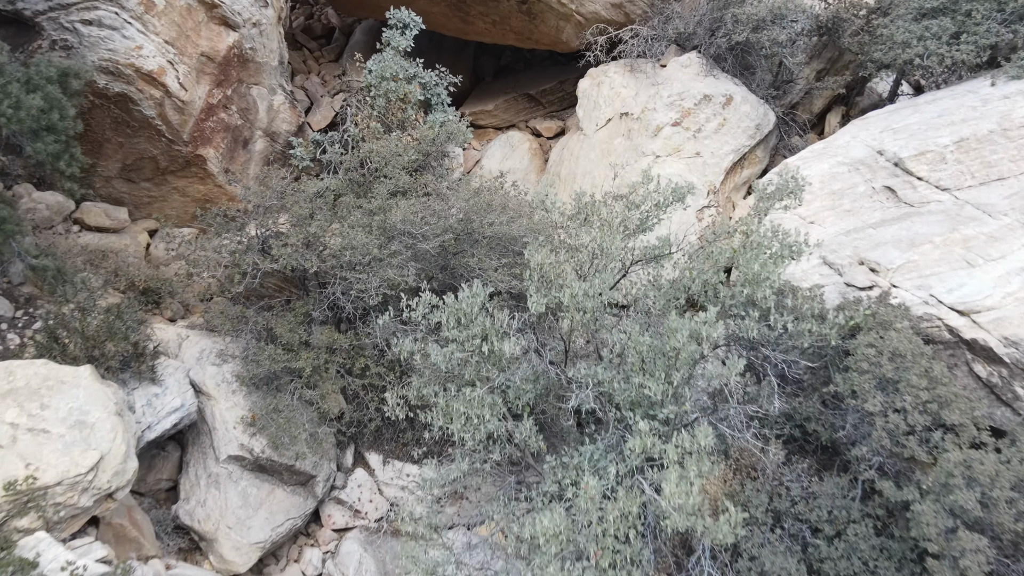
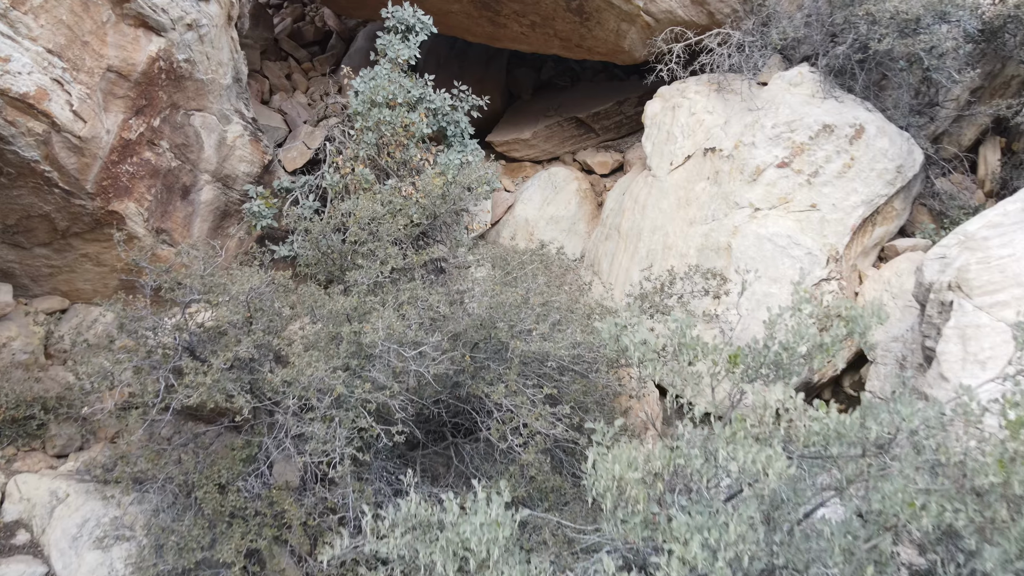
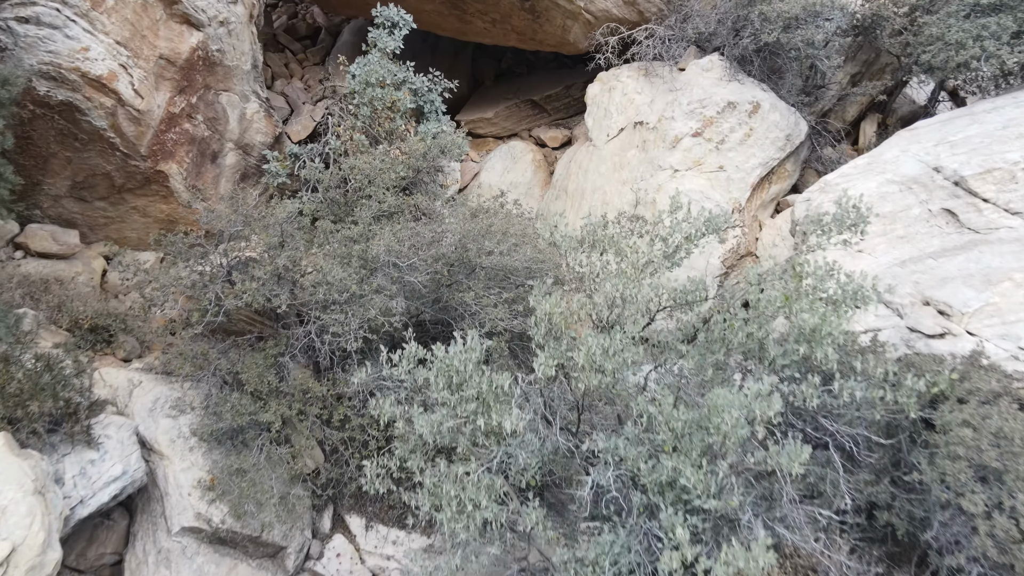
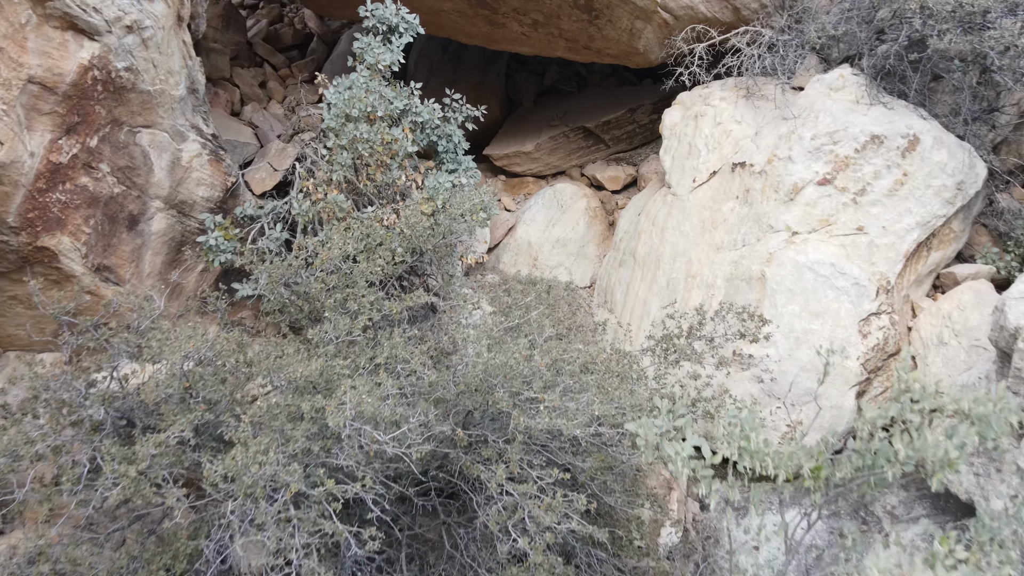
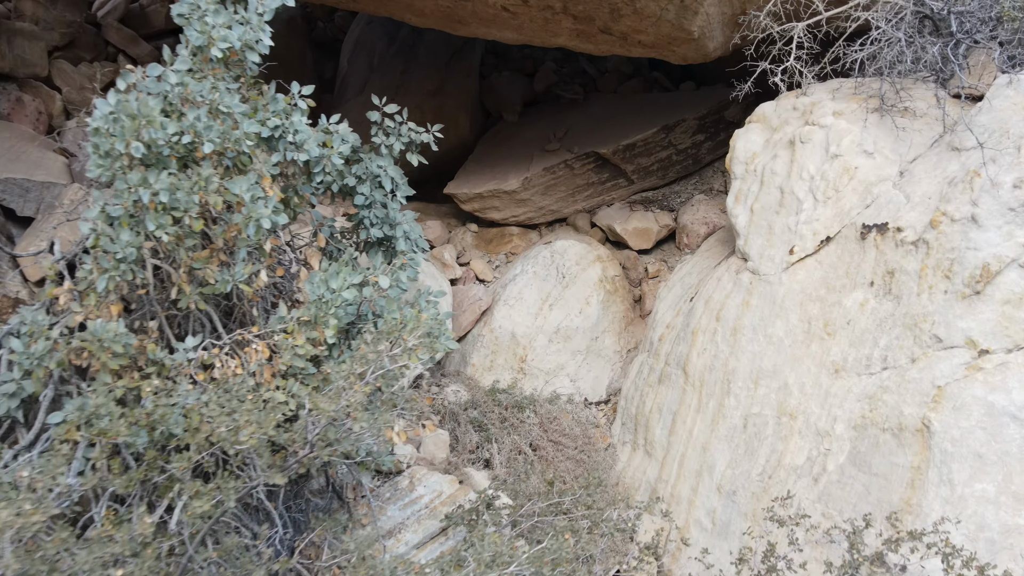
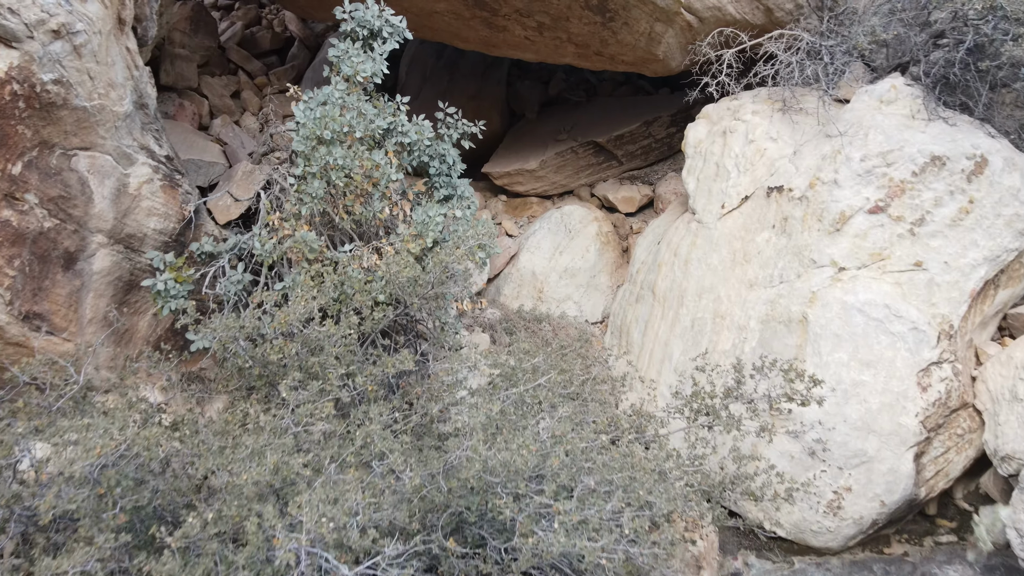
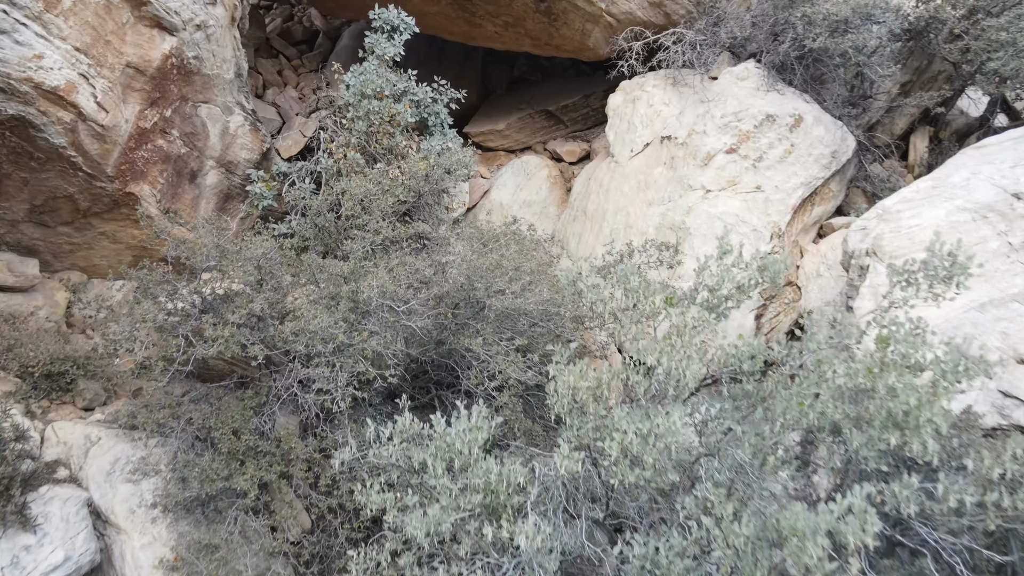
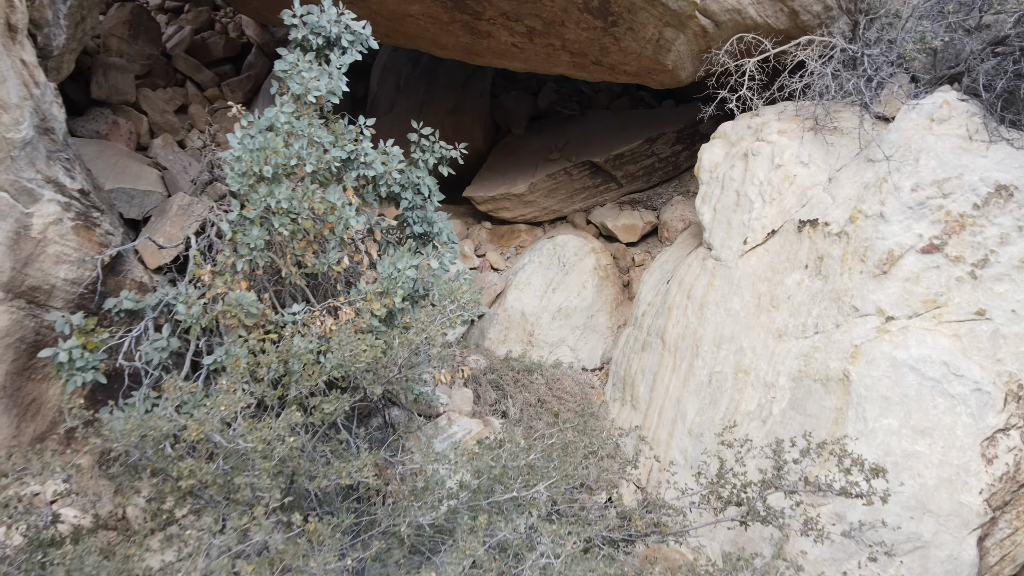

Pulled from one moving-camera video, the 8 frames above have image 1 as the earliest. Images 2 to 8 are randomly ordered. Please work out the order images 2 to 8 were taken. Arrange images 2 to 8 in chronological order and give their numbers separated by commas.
3, 7, 2, 4, 6, 8, 5
